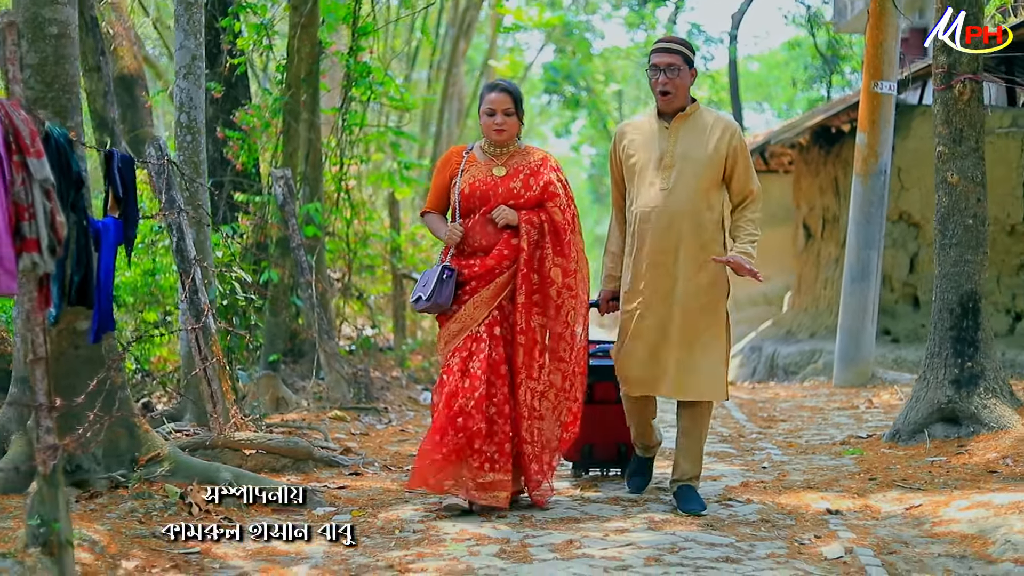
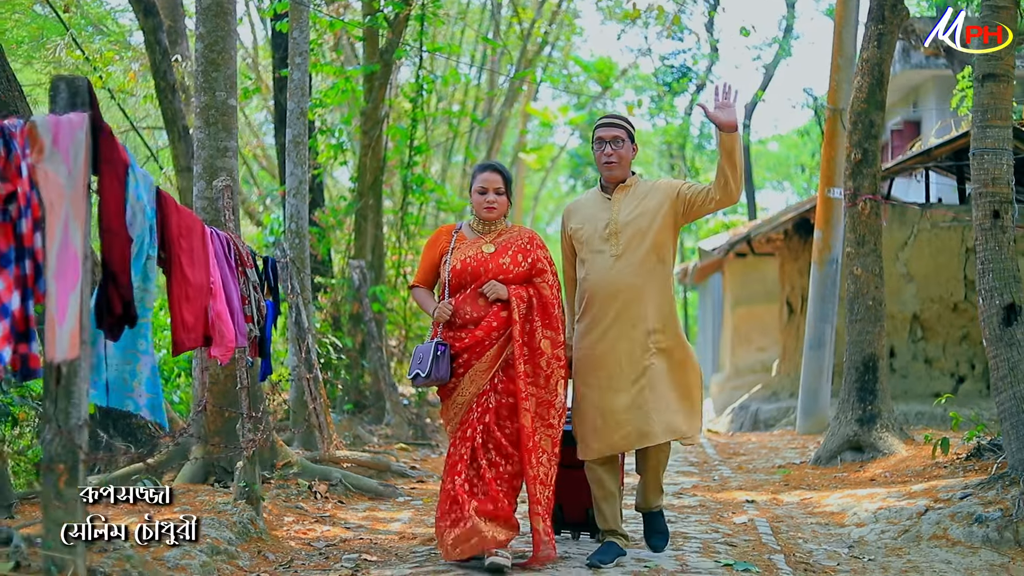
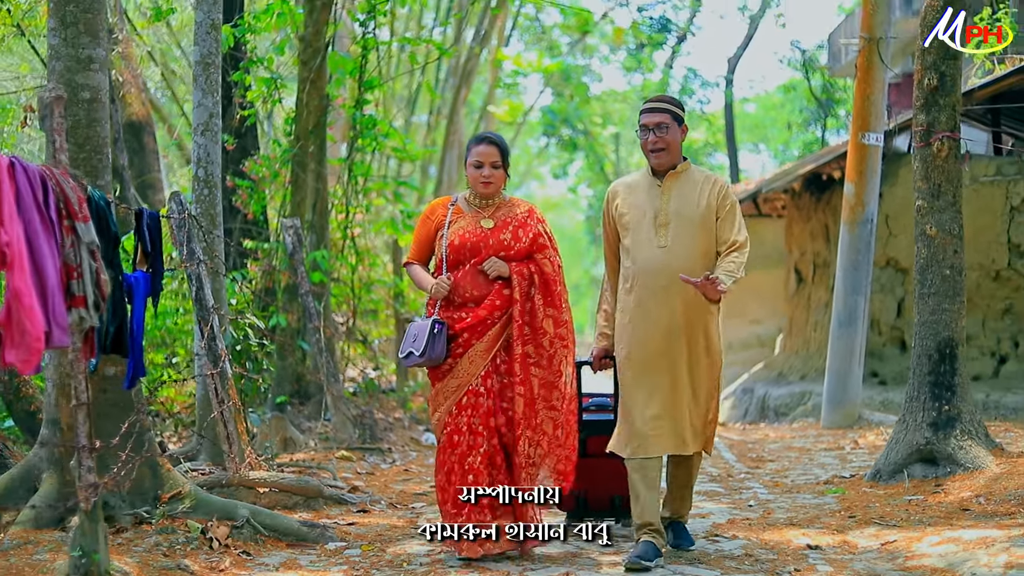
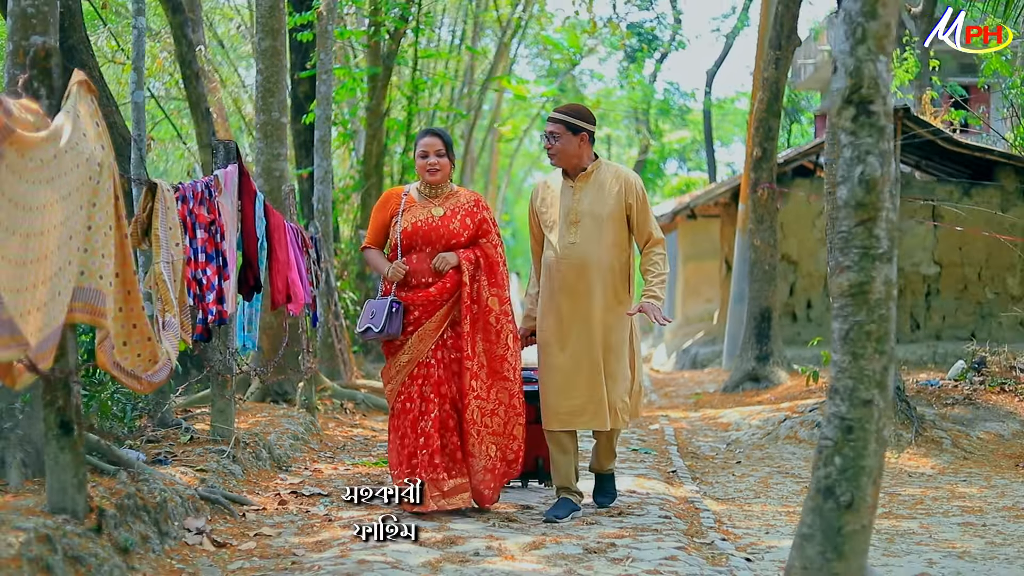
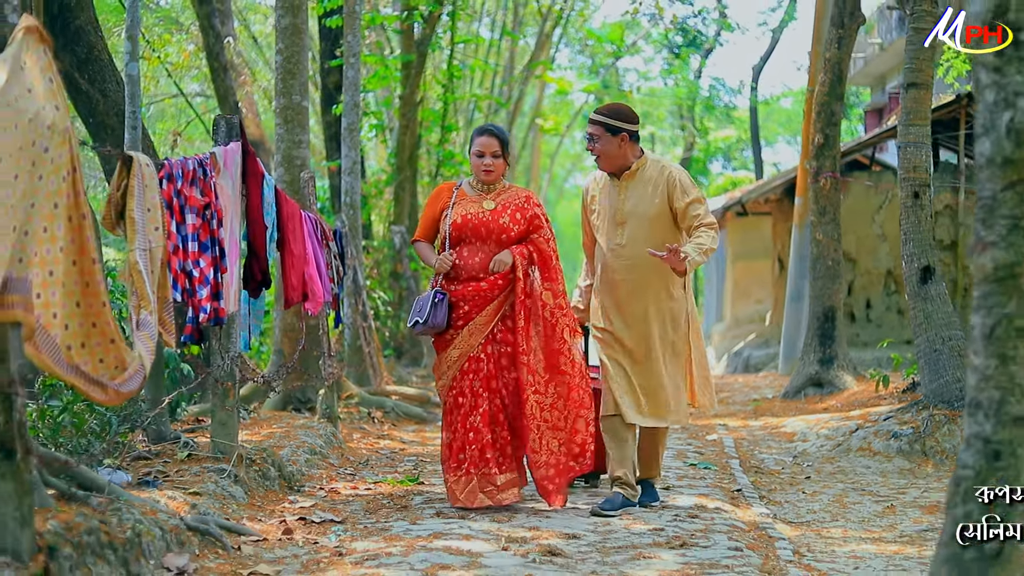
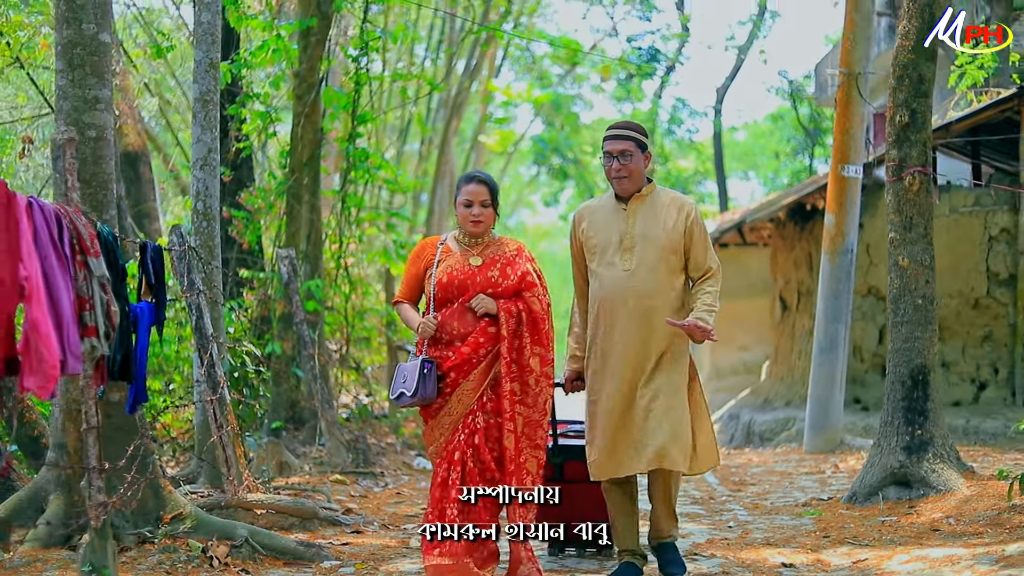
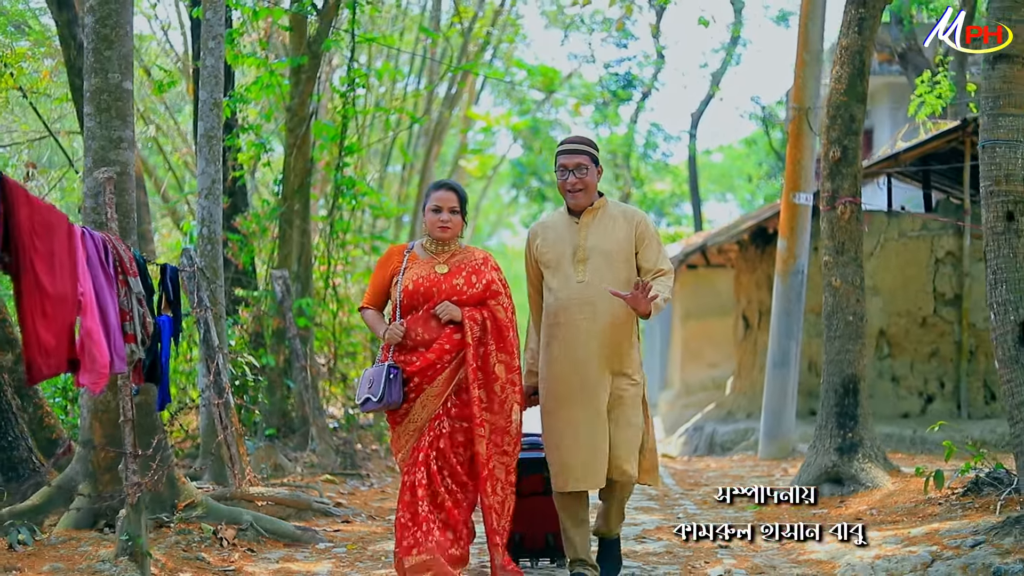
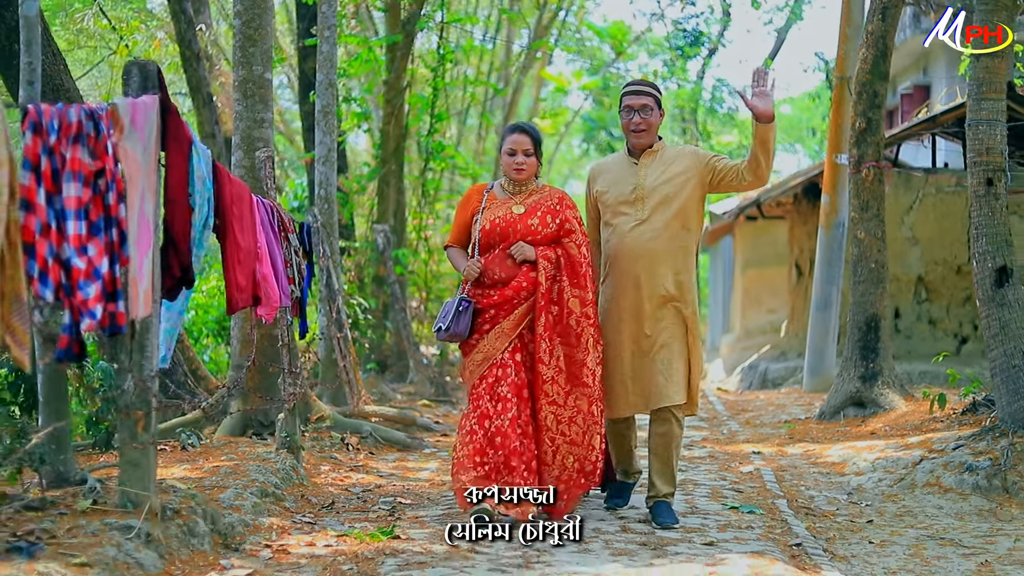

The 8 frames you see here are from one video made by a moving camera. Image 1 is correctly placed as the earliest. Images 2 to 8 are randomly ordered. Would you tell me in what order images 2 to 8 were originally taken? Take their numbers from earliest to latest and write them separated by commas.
3, 6, 7, 2, 8, 5, 4
